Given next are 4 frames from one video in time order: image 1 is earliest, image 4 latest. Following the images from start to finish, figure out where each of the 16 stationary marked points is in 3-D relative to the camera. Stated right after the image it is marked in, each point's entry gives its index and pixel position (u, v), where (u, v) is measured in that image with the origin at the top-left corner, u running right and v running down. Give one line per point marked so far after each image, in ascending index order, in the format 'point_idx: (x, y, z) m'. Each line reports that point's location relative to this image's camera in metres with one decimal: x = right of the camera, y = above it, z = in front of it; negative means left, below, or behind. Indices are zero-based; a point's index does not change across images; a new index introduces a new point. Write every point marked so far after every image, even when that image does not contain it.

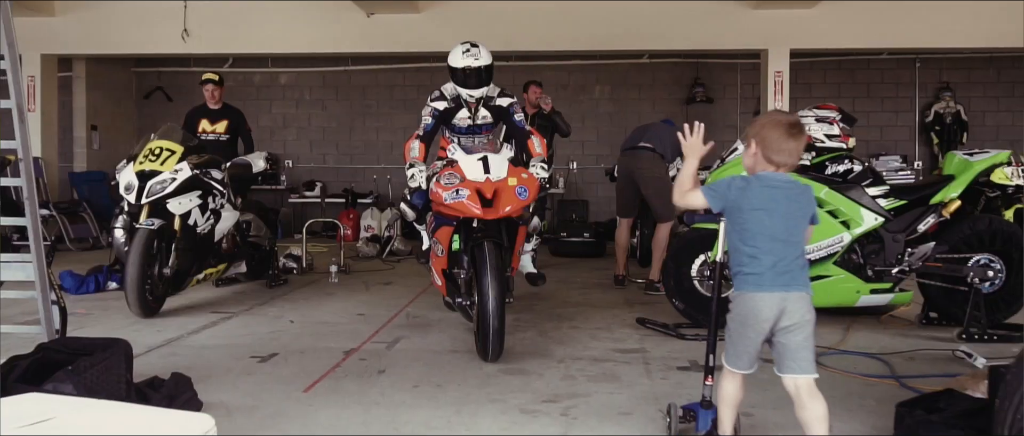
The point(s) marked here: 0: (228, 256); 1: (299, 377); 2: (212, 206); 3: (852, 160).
0: (-2.2, -0.3, +6.4) m
1: (-1.0, -0.8, +4.0) m
2: (-2.2, +0.1, +5.9) m
3: (+2.1, +0.4, +5.0) m
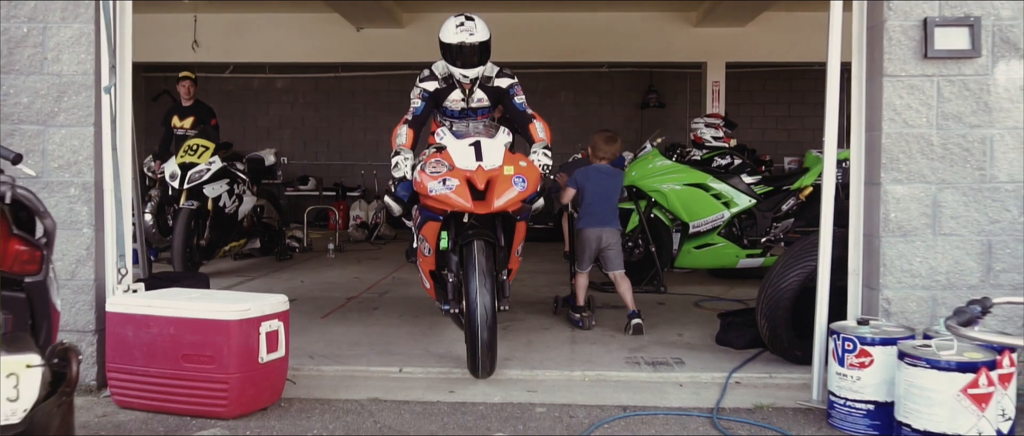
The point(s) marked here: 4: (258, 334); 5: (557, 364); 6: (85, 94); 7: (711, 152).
0: (-2.5, -0.1, +7.9) m
1: (-1.3, -0.6, +5.5) m
2: (-2.5, +0.2, +7.4) m
3: (+1.8, +0.5, +6.6) m
4: (-1.0, -0.5, +3.2) m
5: (+0.2, -0.7, +4.0) m
6: (-1.9, +0.5, +3.6) m
7: (+1.6, +0.5, +6.8) m
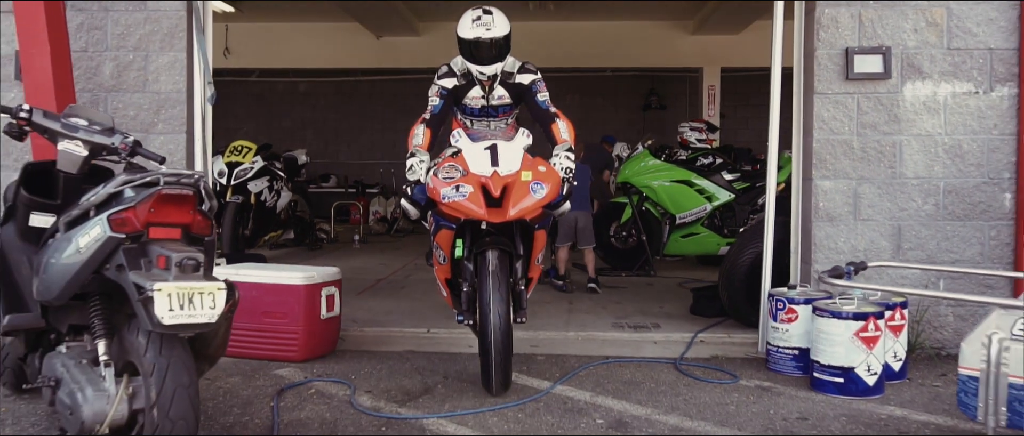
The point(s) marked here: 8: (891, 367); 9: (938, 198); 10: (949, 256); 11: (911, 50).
0: (-2.5, -0.1, +8.8) m
1: (-1.3, -0.6, +6.4) m
2: (-2.4, +0.3, +8.3) m
3: (+1.8, +0.6, +7.5) m
4: (-1.0, -0.4, +4.1) m
5: (+0.3, -0.7, +4.9) m
6: (-1.8, +0.6, +4.5) m
7: (+1.7, +0.6, +7.6) m
8: (+1.7, -0.7, +3.7) m
9: (+2.2, +0.1, +4.3) m
10: (+2.3, -0.2, +4.3) m
11: (+2.1, +0.9, +4.2) m
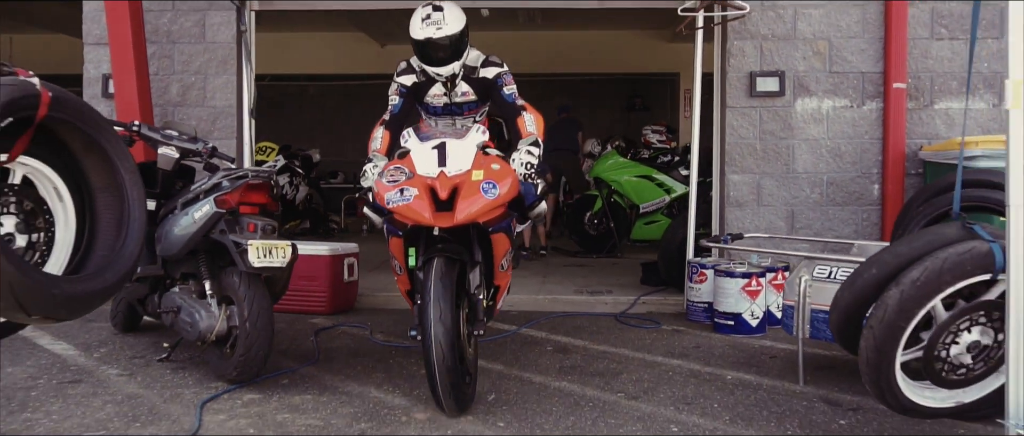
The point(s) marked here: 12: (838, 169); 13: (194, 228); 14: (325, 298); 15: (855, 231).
0: (-2.6, 0.0, +10.0) m
1: (-1.4, -0.5, +7.6) m
2: (-2.5, +0.4, +9.6) m
3: (+1.7, +0.7, +8.7) m
4: (-1.1, -0.3, +5.3) m
5: (+0.1, -0.6, +6.1) m
6: (-2.0, +0.7, +5.7) m
7: (+1.6, +0.7, +8.8) m
8: (+1.6, -0.6, +4.9) m
9: (+2.1, +0.2, +5.5) m
10: (+2.1, -0.1, +5.5) m
11: (+1.9, +1.0, +5.5) m
12: (+2.2, +0.3, +5.5) m
13: (-1.4, 0.0, +3.6) m
14: (-1.2, -0.5, +5.3) m
15: (+2.3, -0.1, +5.5) m
